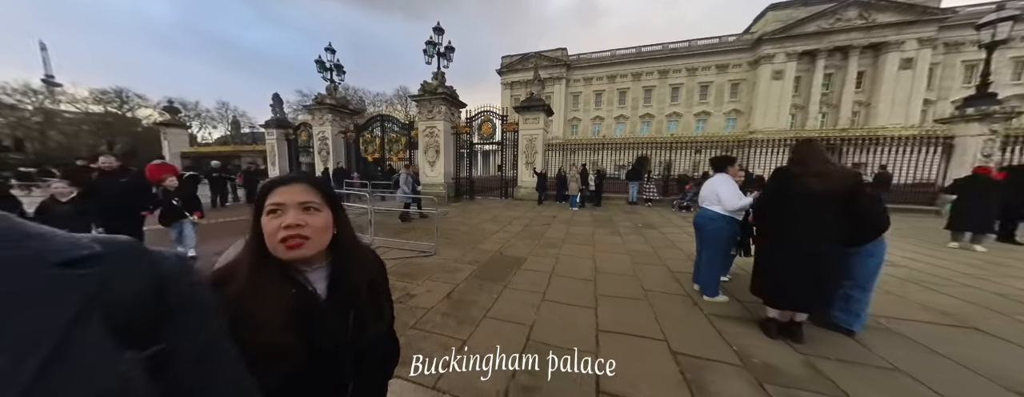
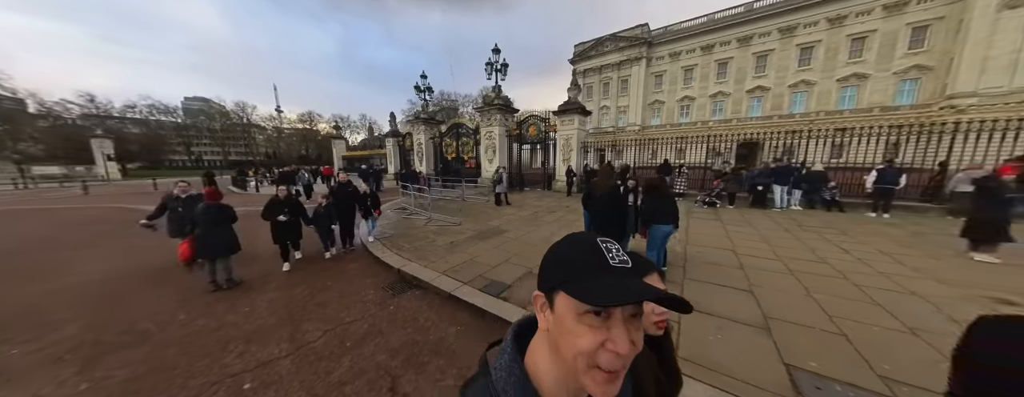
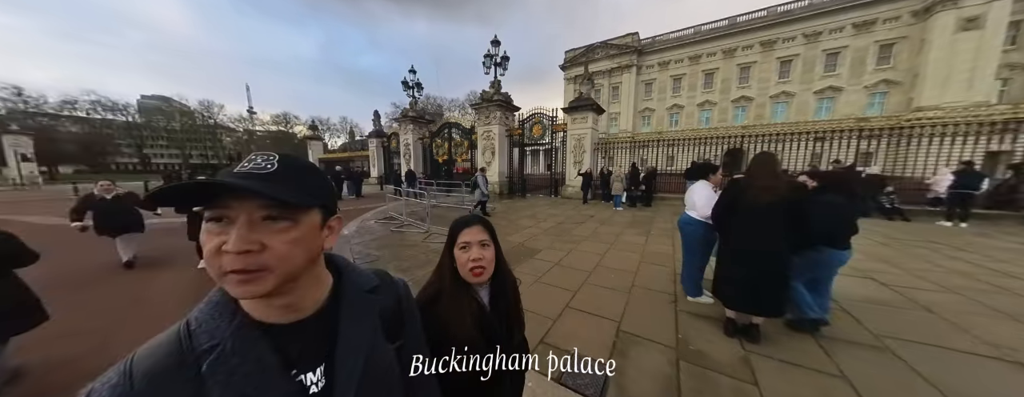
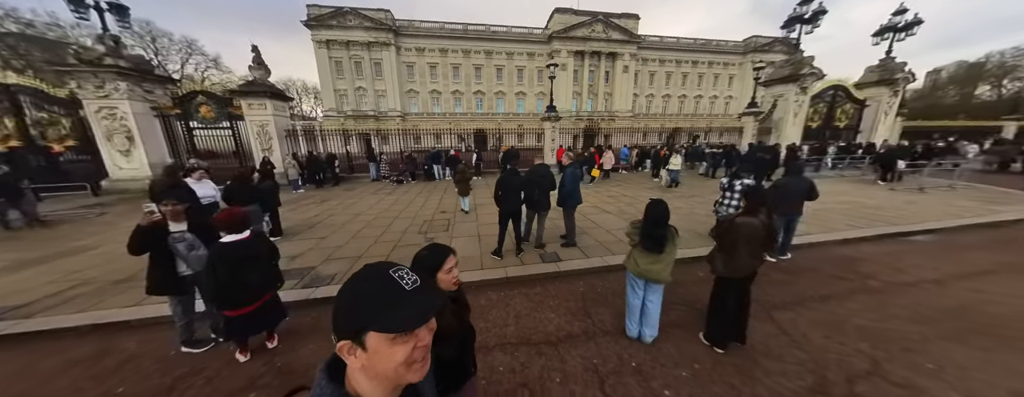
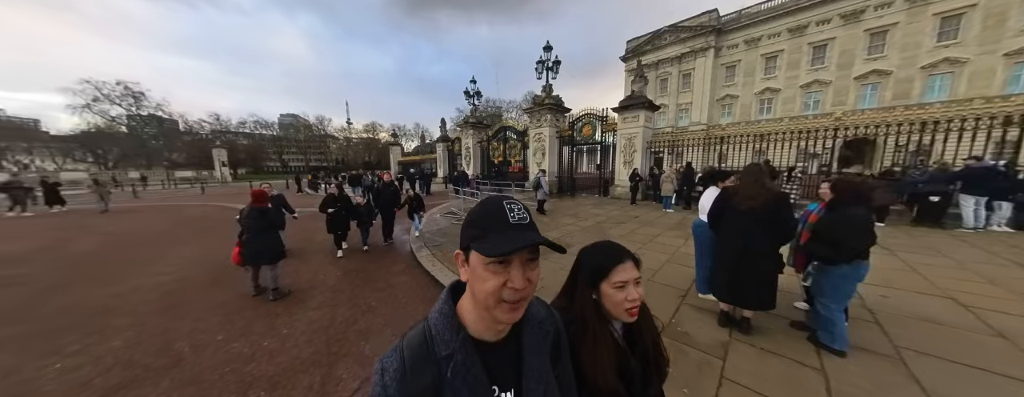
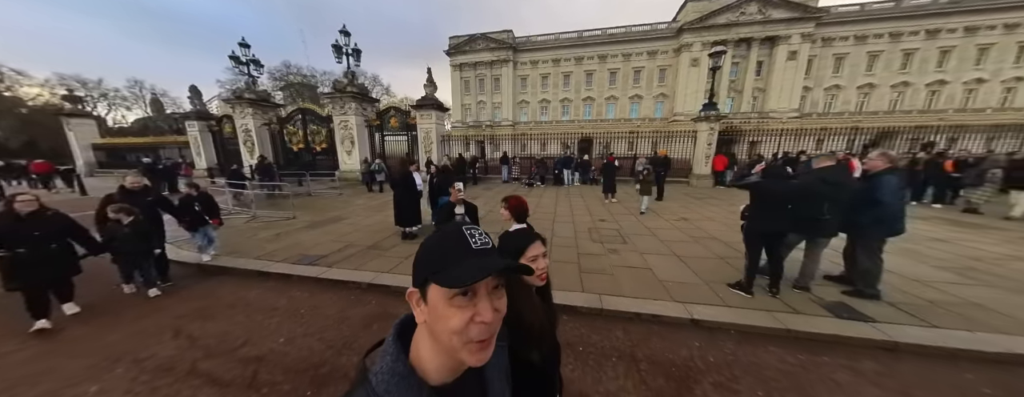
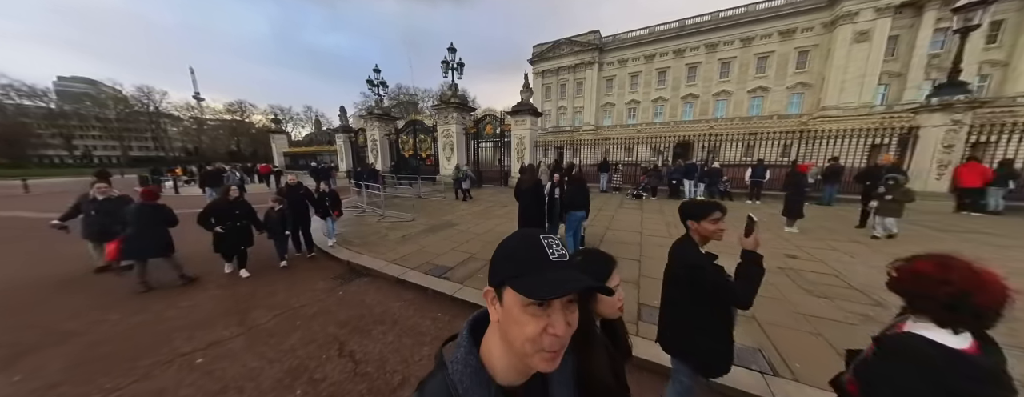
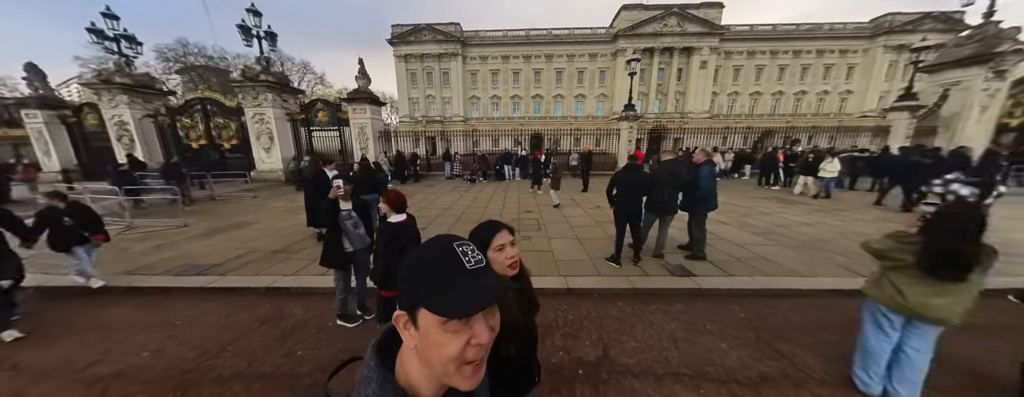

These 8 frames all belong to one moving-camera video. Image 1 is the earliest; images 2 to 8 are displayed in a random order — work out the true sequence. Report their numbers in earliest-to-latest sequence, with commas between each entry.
3, 5, 2, 7, 6, 8, 4
